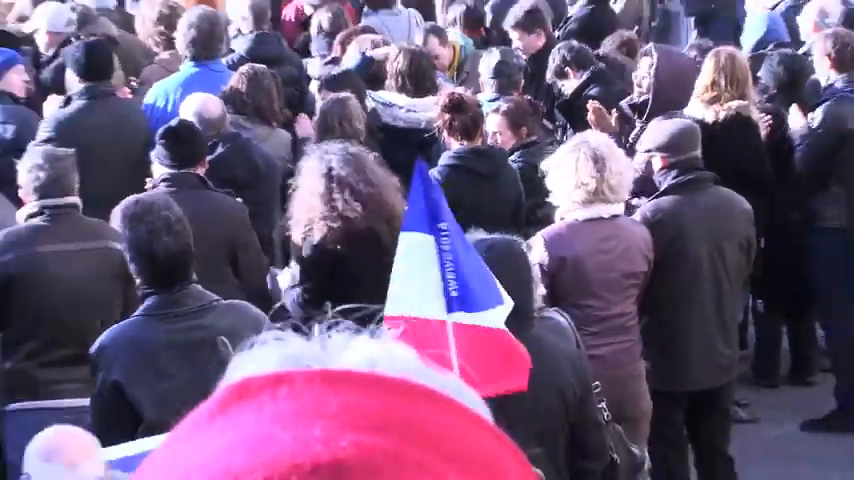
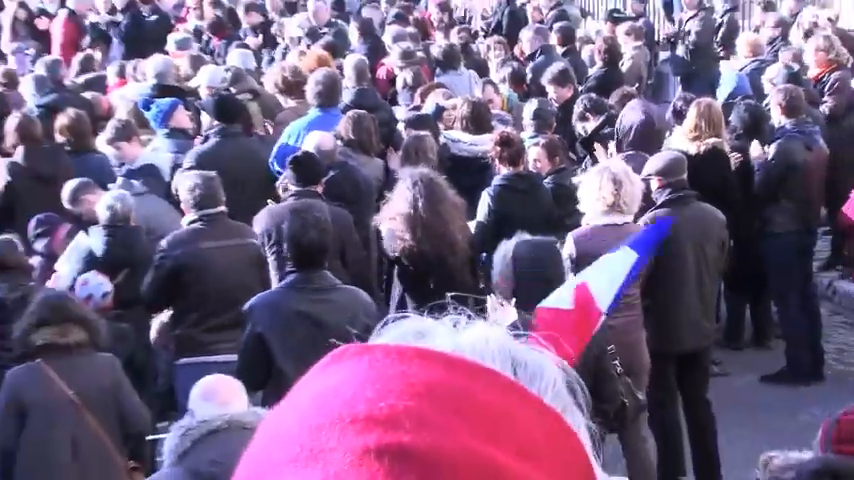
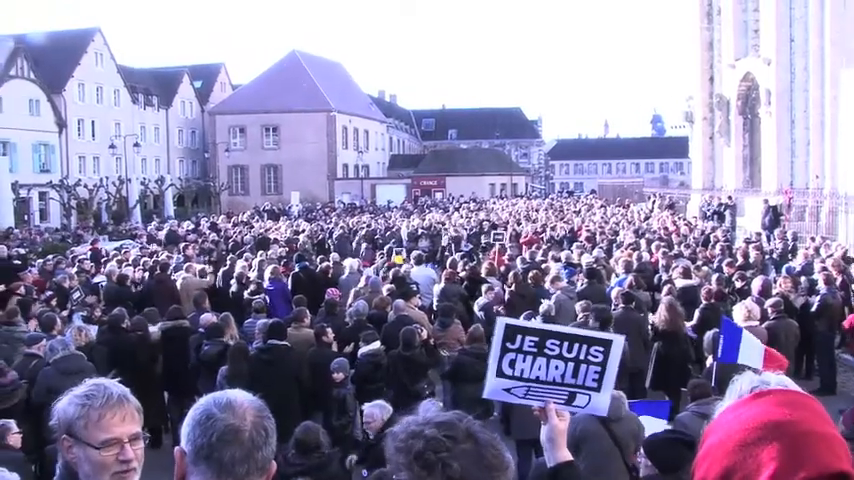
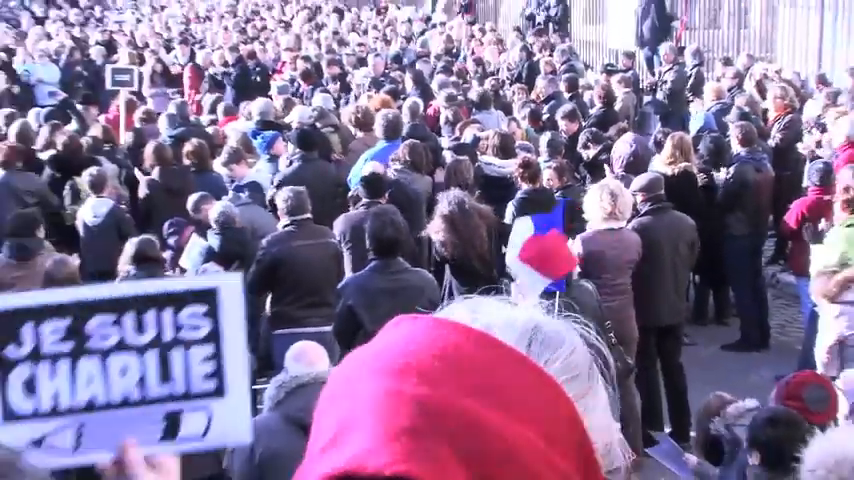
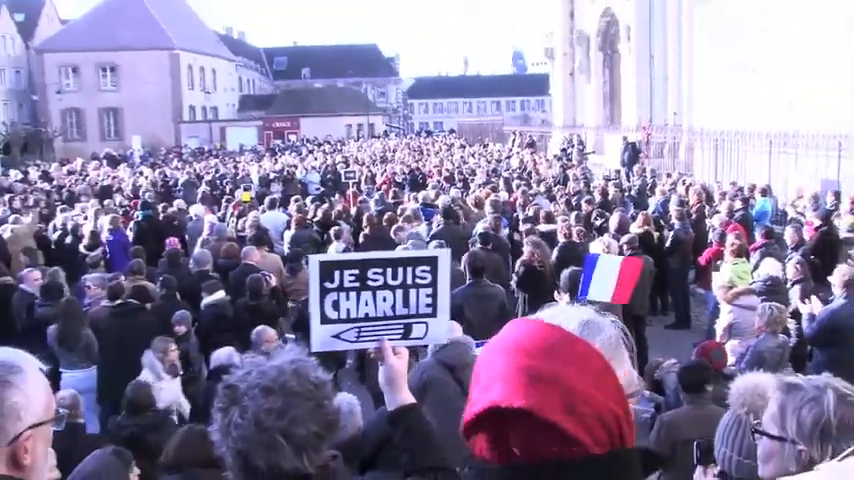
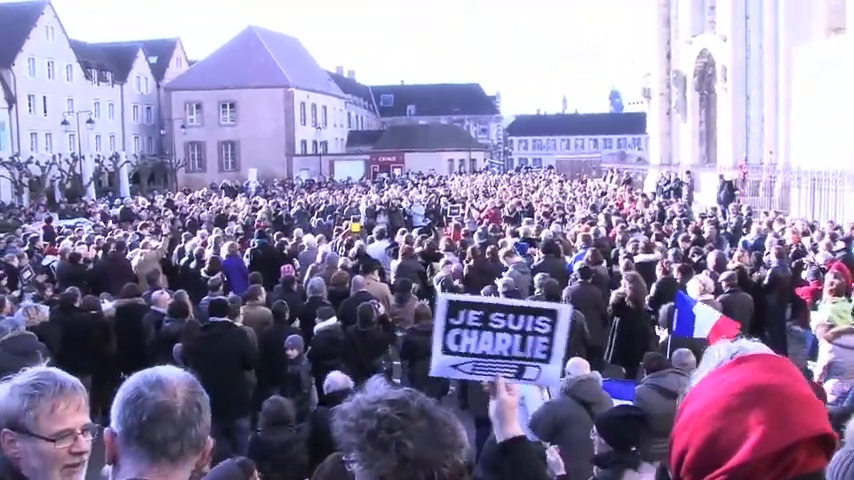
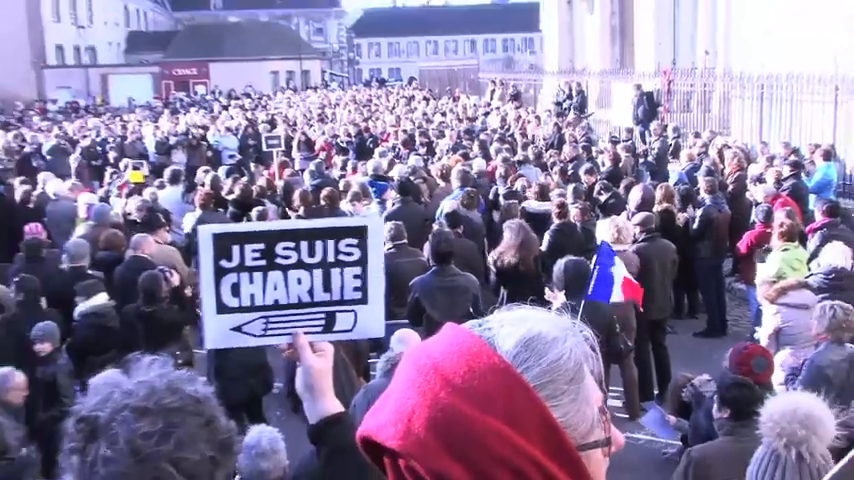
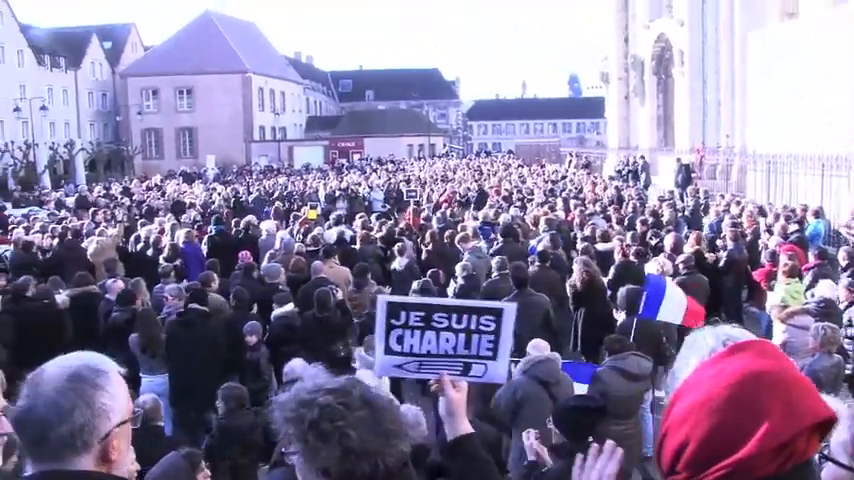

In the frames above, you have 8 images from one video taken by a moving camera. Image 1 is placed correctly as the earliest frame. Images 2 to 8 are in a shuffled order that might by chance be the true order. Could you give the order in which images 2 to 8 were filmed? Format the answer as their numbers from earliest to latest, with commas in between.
2, 4, 7, 5, 8, 6, 3
